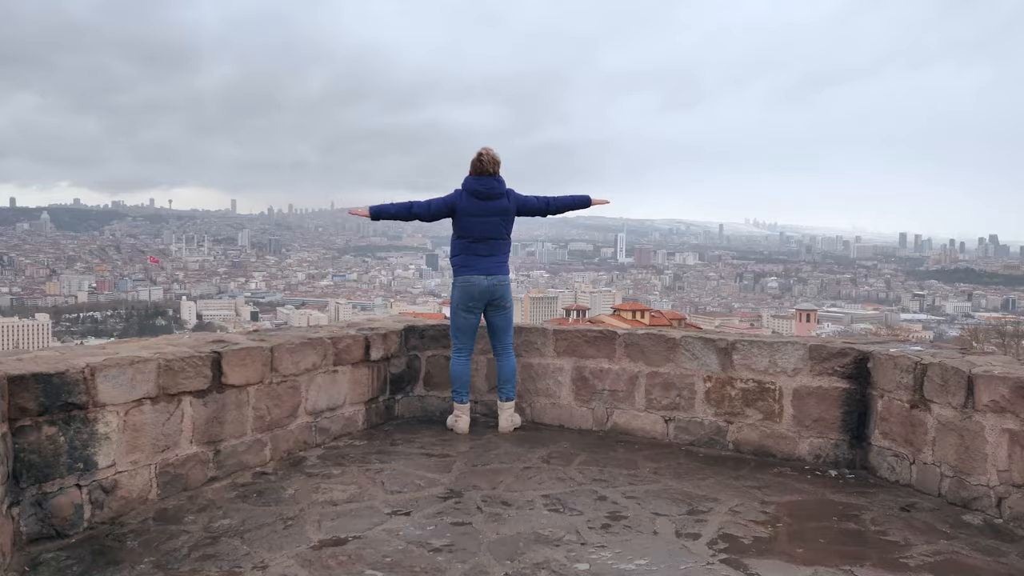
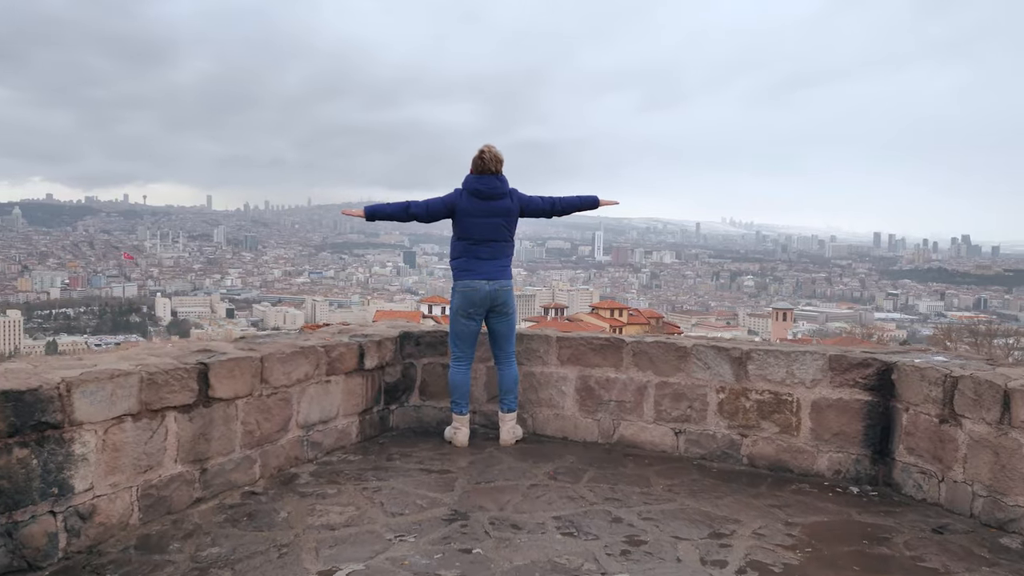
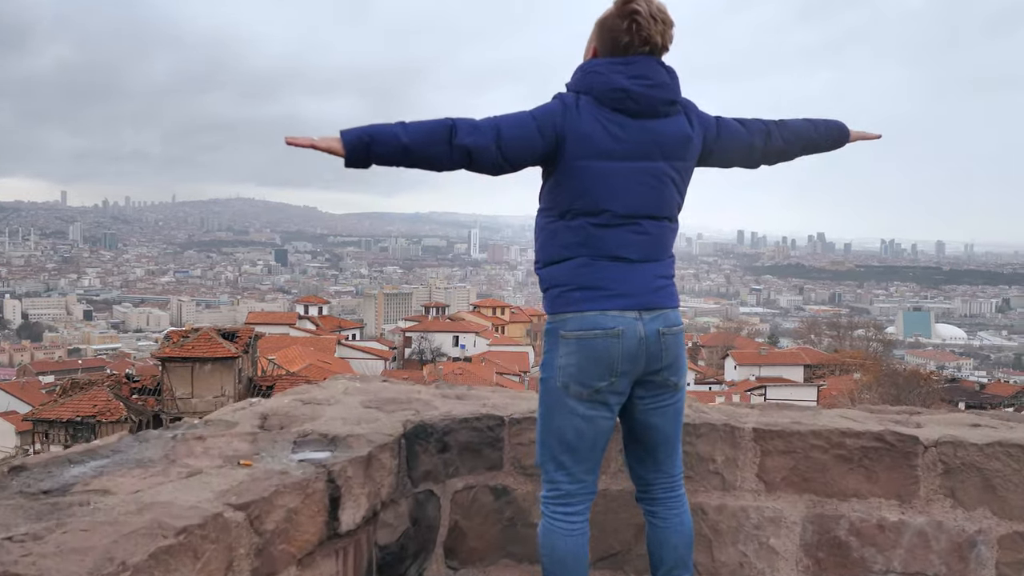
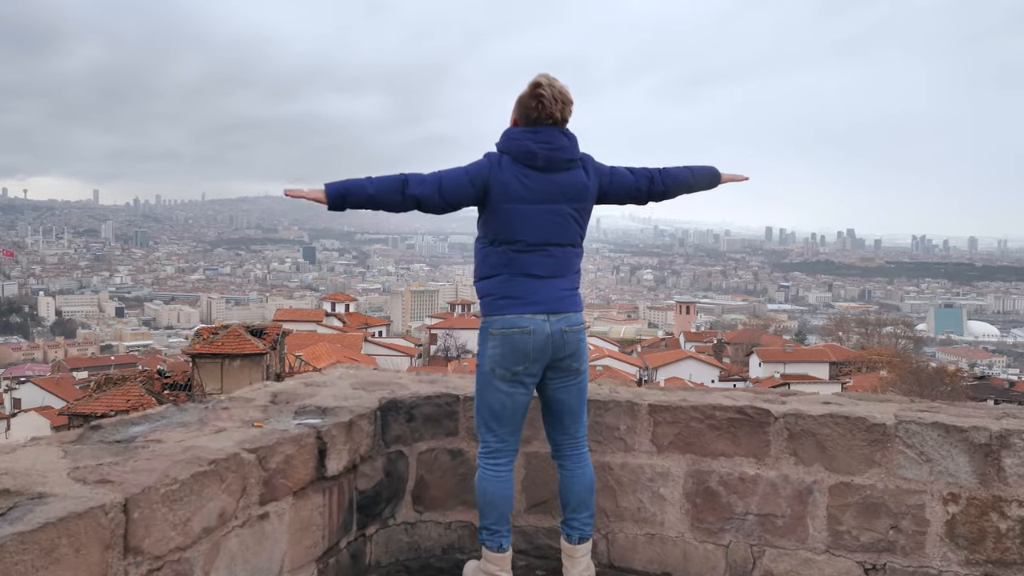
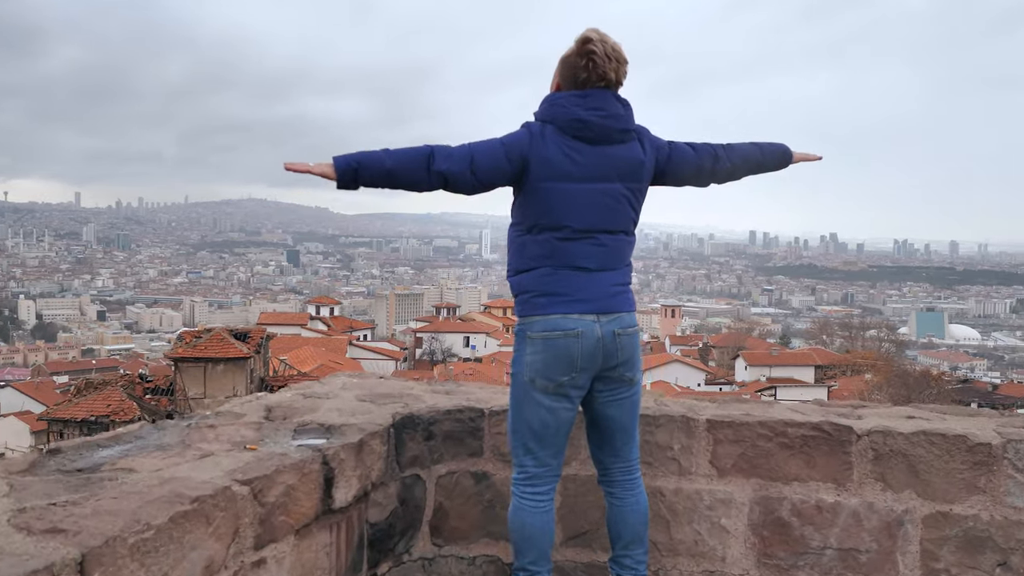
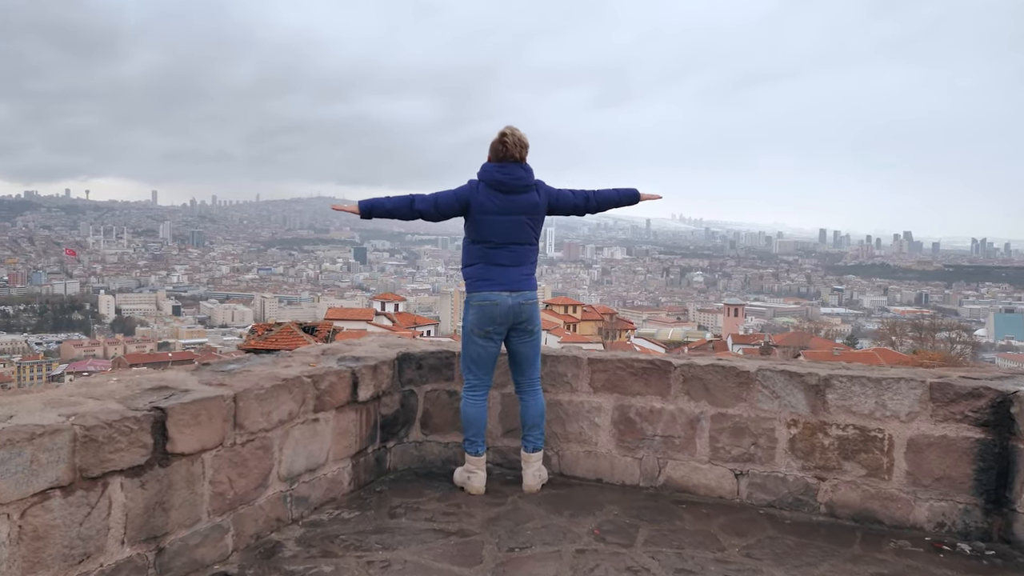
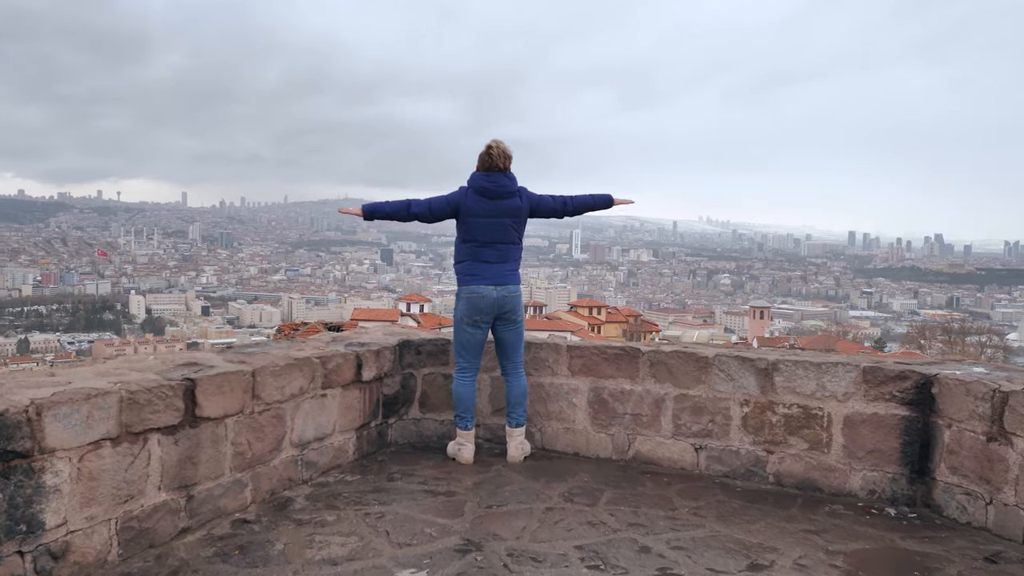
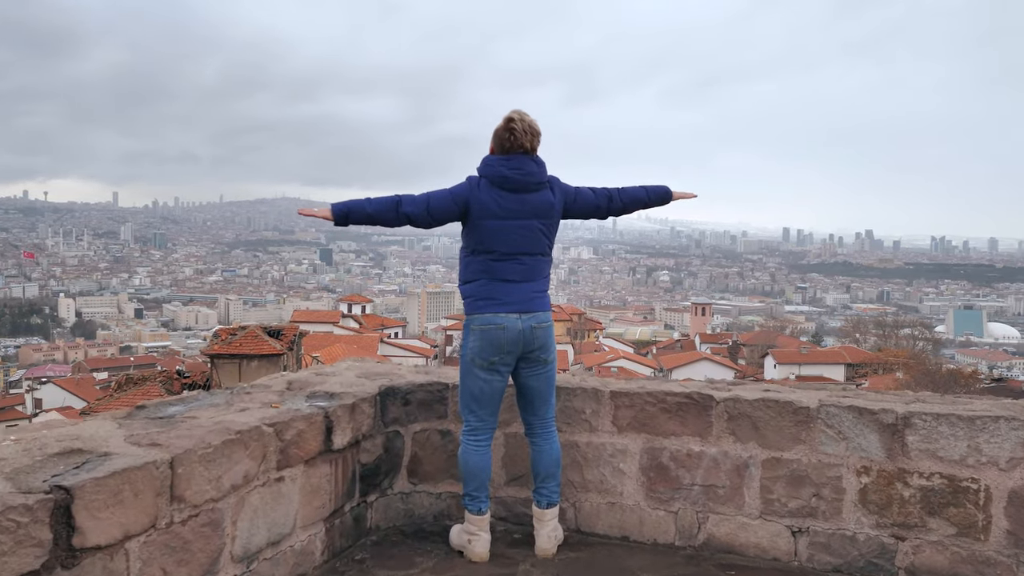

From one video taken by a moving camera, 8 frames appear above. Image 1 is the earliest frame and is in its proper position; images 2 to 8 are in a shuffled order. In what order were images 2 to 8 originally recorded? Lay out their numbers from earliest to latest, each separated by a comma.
2, 7, 6, 8, 4, 5, 3
